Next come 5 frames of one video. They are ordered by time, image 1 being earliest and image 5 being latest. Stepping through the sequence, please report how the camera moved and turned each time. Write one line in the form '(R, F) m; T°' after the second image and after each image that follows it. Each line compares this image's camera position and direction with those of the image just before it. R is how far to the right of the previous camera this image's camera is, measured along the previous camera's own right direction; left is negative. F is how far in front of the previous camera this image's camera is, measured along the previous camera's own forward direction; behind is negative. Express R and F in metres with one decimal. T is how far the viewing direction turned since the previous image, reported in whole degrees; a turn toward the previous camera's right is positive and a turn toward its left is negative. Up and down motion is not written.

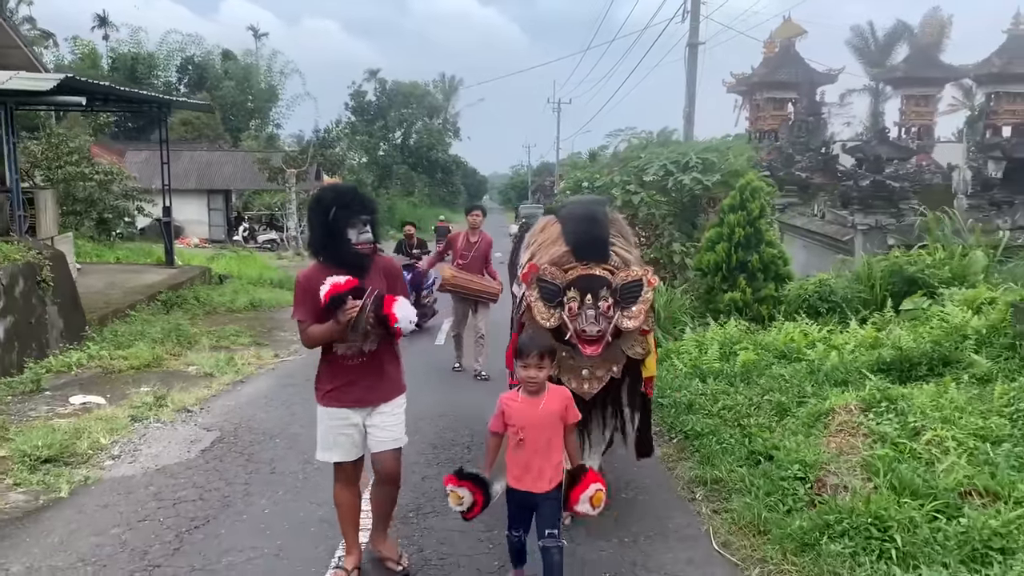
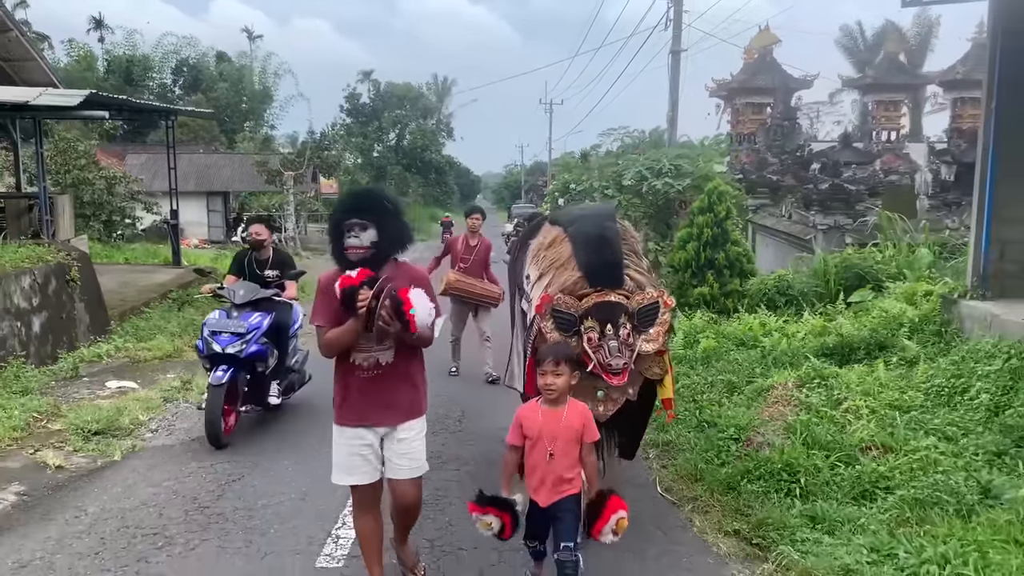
(+0.1, -0.8) m; 0°
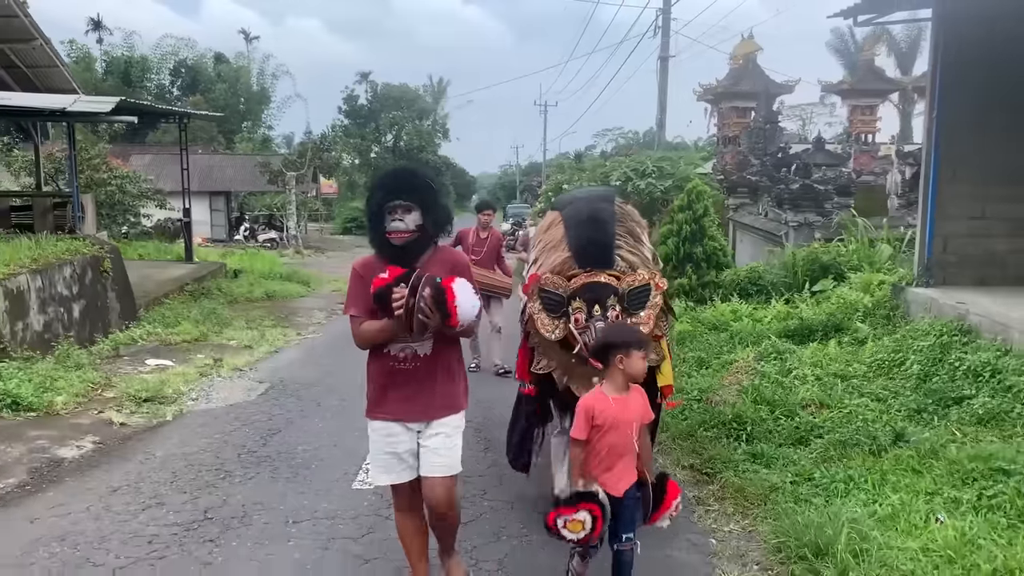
(0.0, -0.8) m; 0°
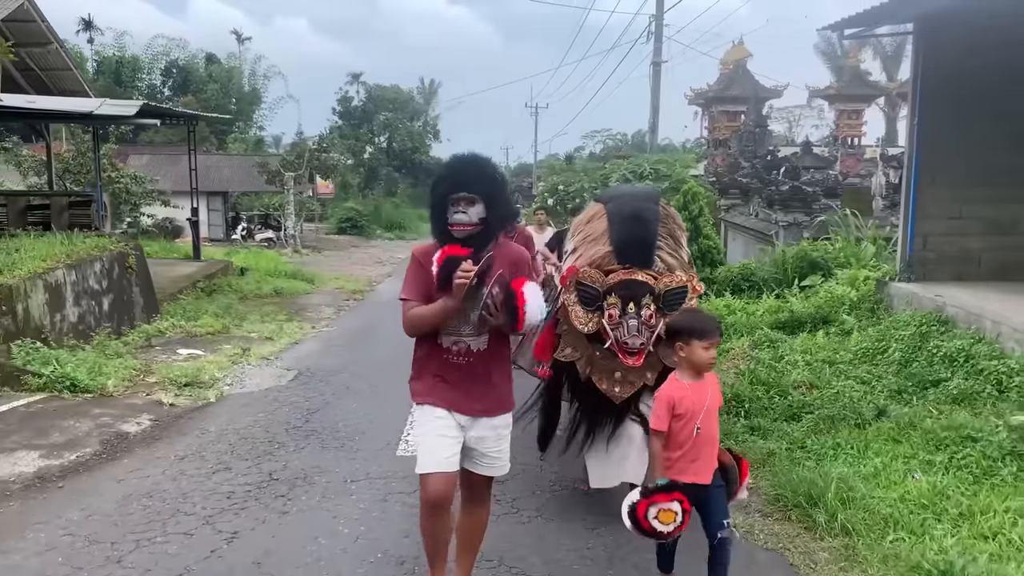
(-0.2, -0.5) m; +1°
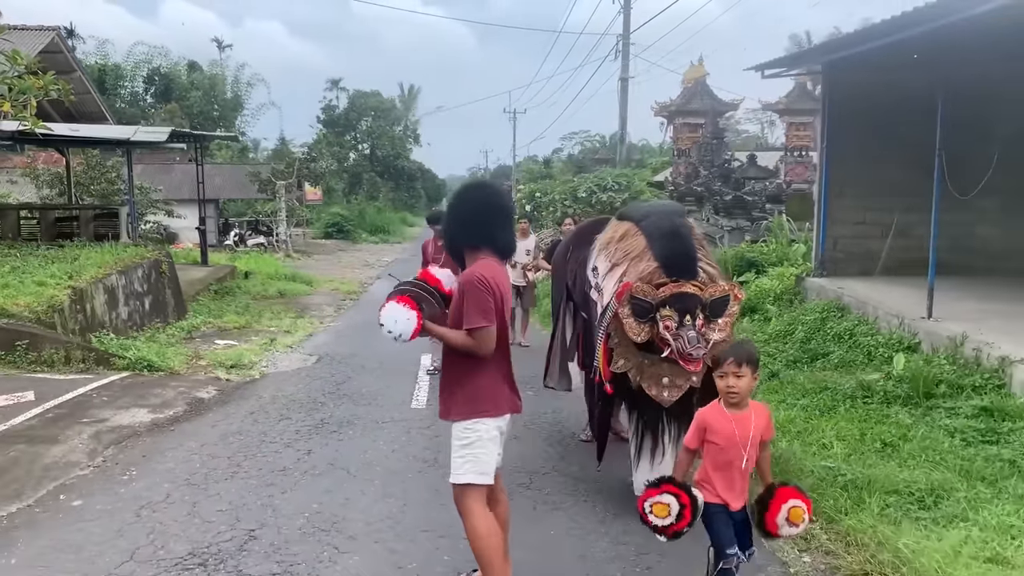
(0.0, -1.6) m; +1°
